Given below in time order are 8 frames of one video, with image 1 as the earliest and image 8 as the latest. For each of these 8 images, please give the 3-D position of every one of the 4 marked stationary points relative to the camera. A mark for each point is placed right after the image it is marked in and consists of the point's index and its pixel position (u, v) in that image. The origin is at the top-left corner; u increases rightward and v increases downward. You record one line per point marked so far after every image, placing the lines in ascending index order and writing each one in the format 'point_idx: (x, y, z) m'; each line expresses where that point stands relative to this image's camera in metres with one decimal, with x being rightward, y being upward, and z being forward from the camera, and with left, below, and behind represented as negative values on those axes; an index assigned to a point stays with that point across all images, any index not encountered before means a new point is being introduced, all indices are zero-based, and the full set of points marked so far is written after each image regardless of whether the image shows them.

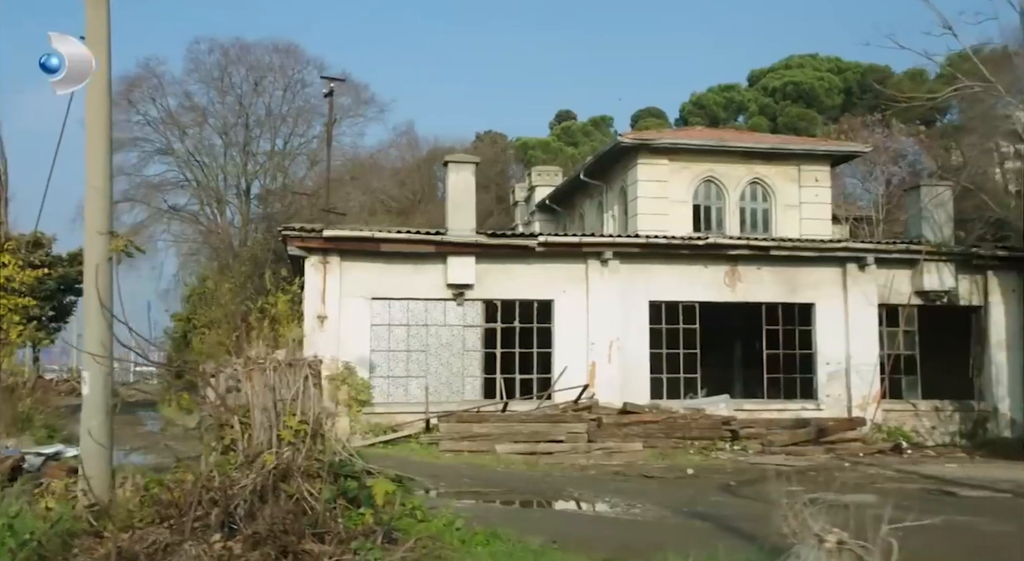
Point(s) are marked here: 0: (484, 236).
0: (-0.5, +0.8, +17.9) m
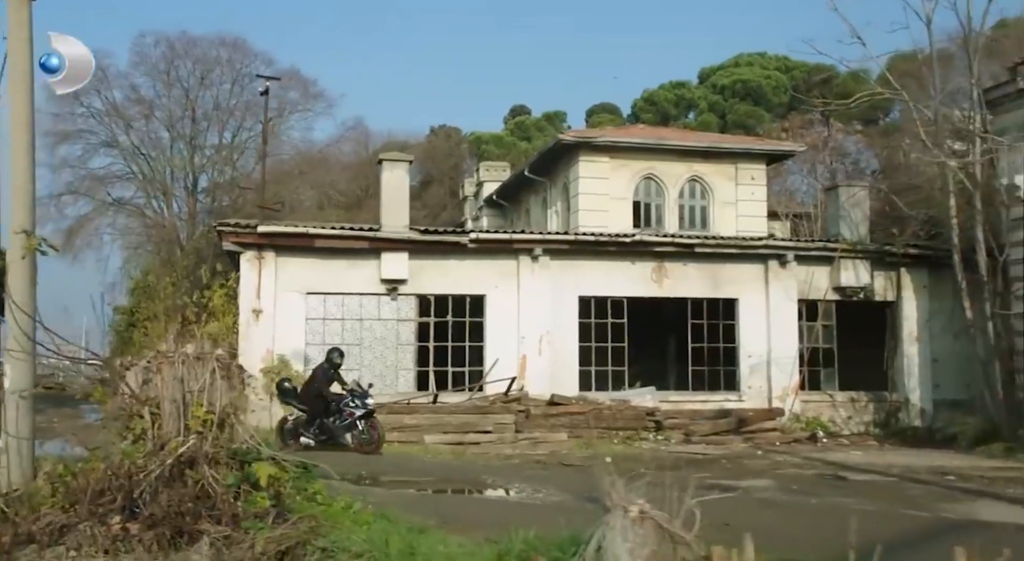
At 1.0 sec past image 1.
0: (-1.8, +0.9, +18.4) m
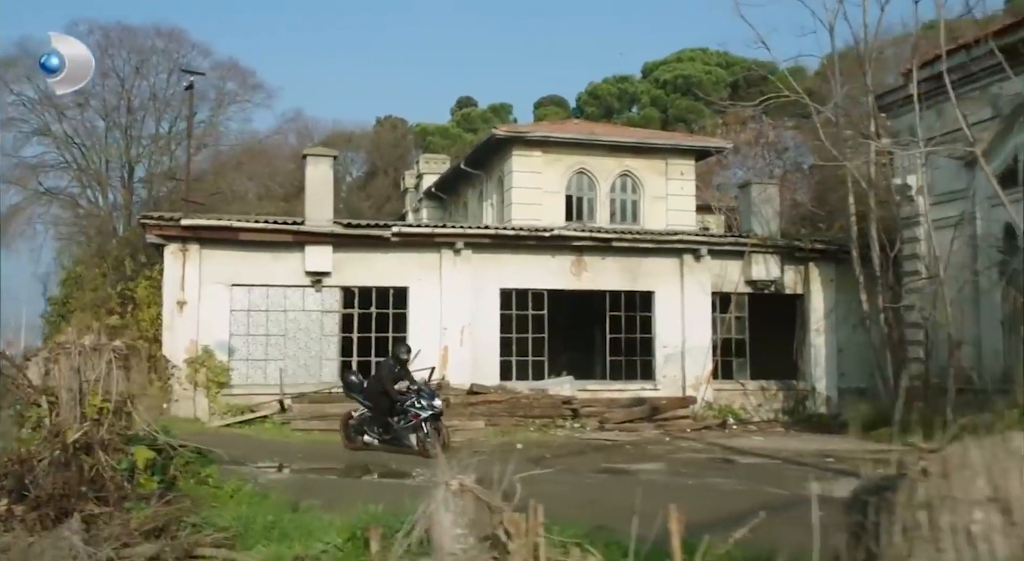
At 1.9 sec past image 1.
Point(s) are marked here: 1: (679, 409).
0: (-3.3, +1.0, +18.8) m
1: (+3.3, -2.6, +19.8) m
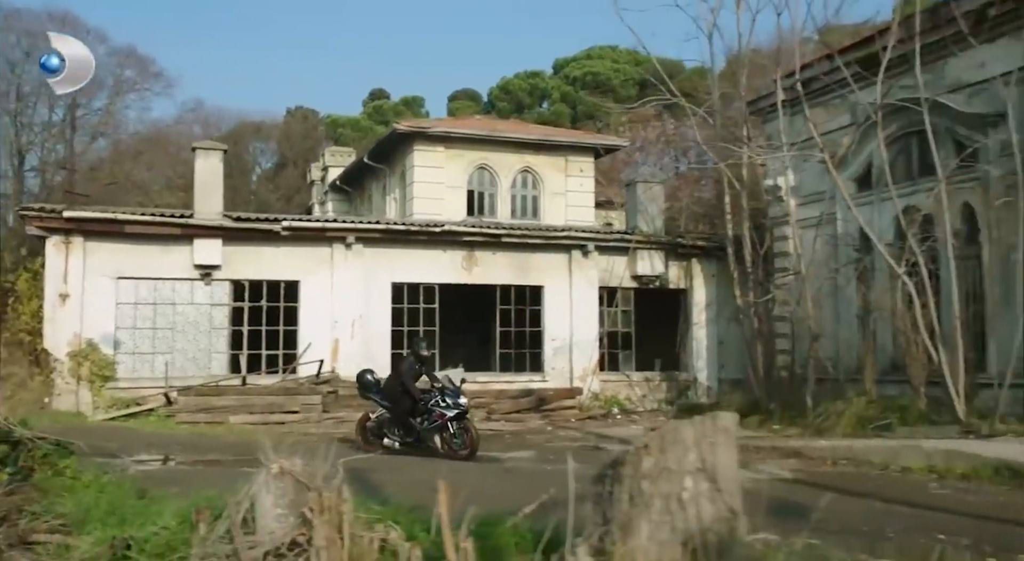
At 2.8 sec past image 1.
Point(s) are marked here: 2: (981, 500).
0: (-5.4, +1.2, +18.9) m
1: (+1.1, -2.5, +20.4) m
2: (+4.0, -1.9, +8.4) m
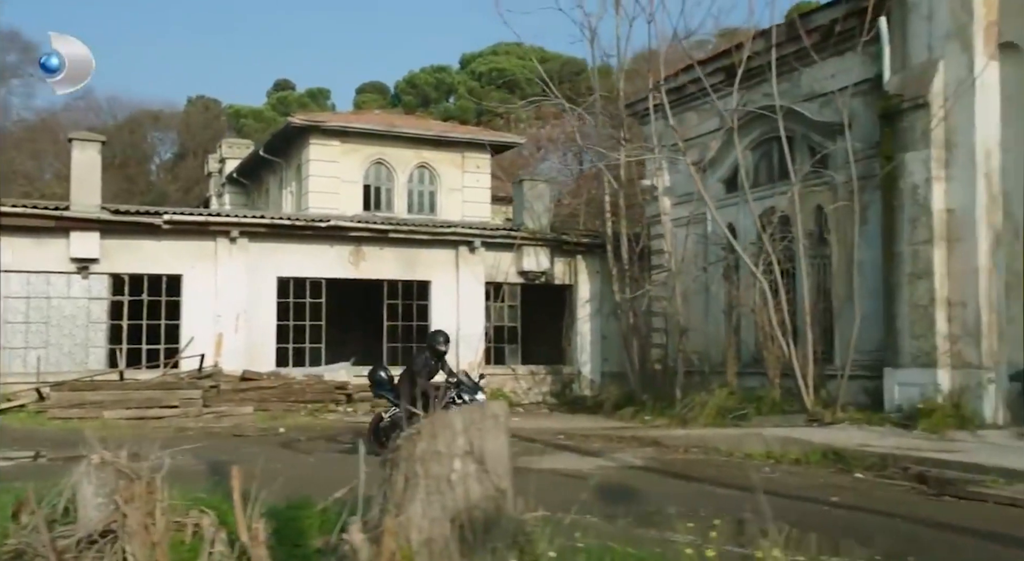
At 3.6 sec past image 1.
0: (-7.6, +1.3, +18.6) m
1: (-1.3, -2.4, +20.8) m
2: (+2.7, -1.9, +9.1) m
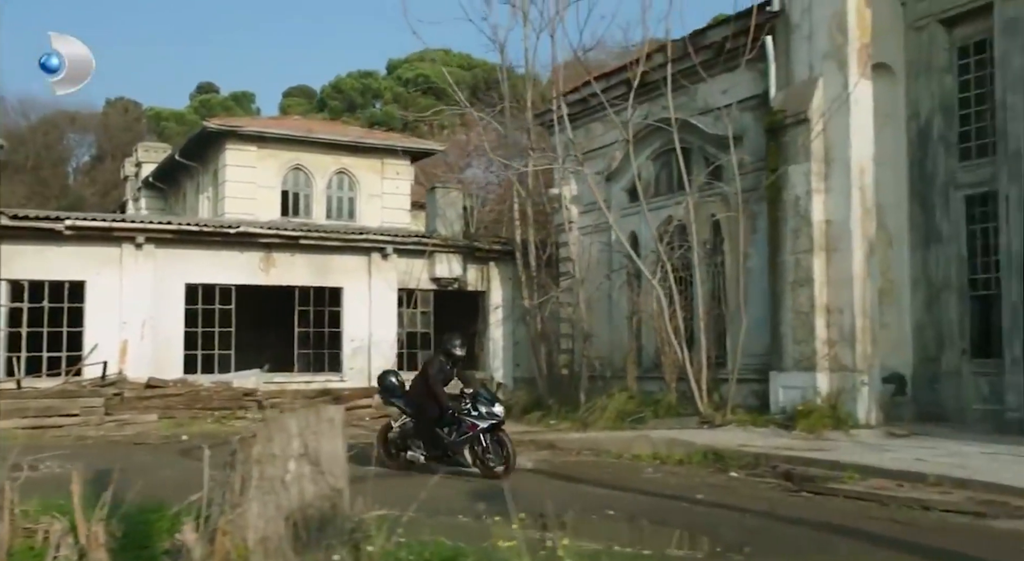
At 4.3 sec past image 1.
0: (-9.3, +1.2, +18.3) m
1: (-3.2, -2.5, +20.8) m
2: (+1.6, -2.0, +9.5) m
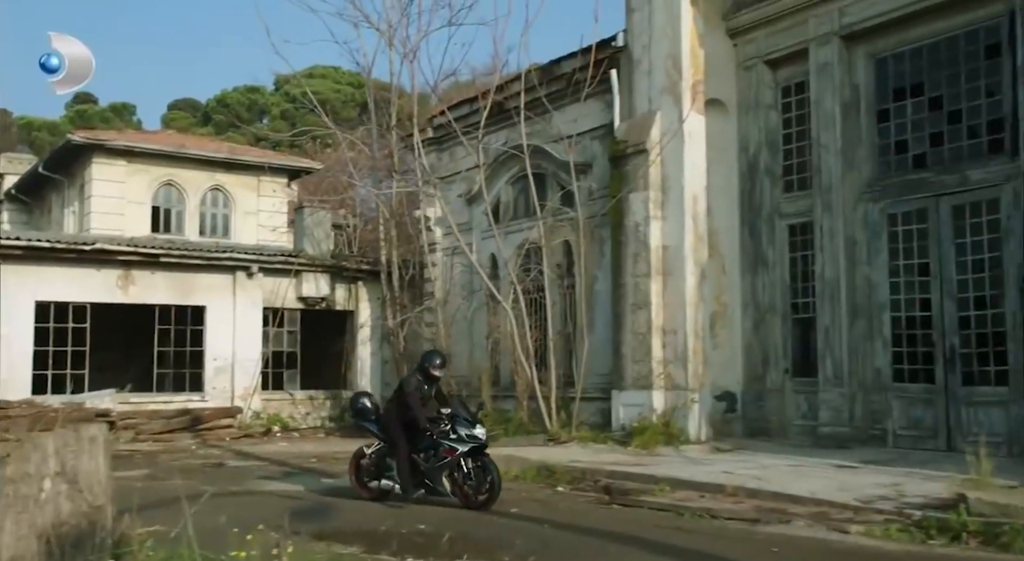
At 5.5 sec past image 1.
0: (-11.9, +0.9, +17.5) m
1: (-6.1, -2.9, +20.6) m
2: (0.0, -2.2, +9.8) m
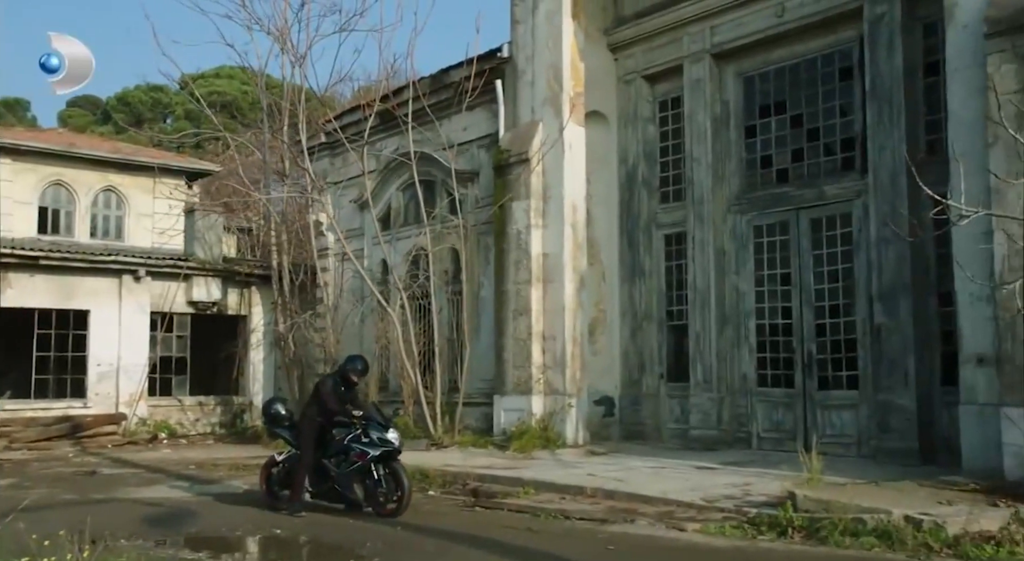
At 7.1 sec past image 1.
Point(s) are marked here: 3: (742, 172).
0: (-13.8, +0.9, +16.5) m
1: (-8.3, -3.0, +20.1) m
2: (-1.3, -2.2, +9.9) m
3: (+2.9, +1.4, +12.3) m
